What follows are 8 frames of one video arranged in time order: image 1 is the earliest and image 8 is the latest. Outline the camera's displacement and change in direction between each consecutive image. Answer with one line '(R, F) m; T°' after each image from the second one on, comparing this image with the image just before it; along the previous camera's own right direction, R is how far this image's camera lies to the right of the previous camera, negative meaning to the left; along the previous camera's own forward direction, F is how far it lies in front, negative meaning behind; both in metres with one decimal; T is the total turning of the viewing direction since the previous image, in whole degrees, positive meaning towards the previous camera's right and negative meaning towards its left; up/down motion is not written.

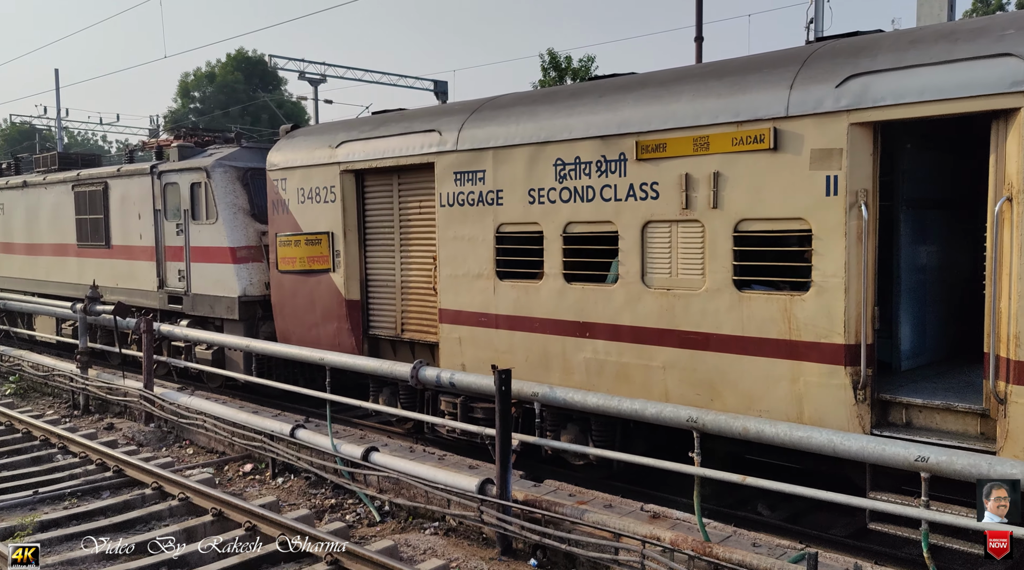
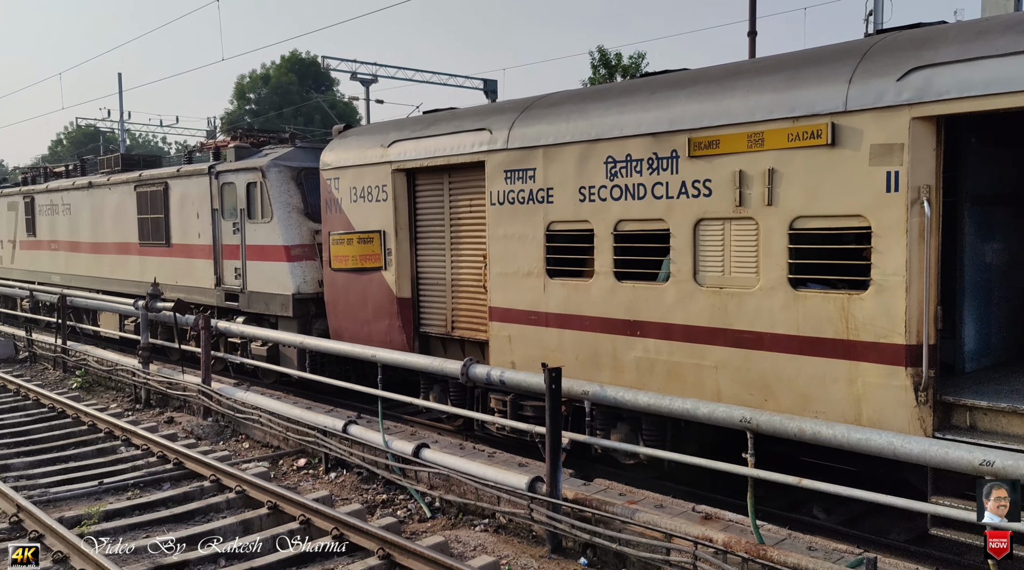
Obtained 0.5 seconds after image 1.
(0.0, 0.0) m; -3°
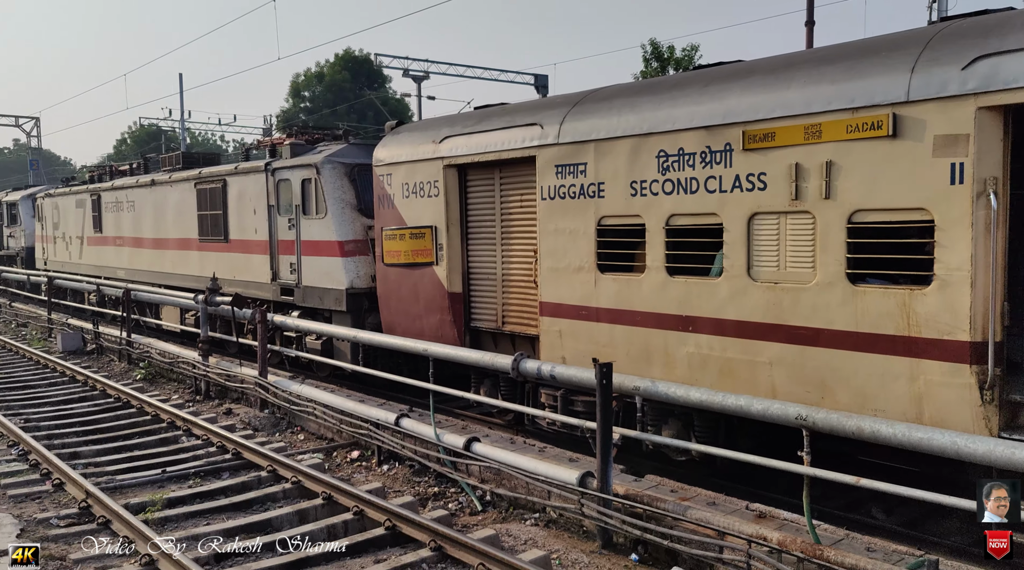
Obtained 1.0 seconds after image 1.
(0.0, 0.0) m; -3°
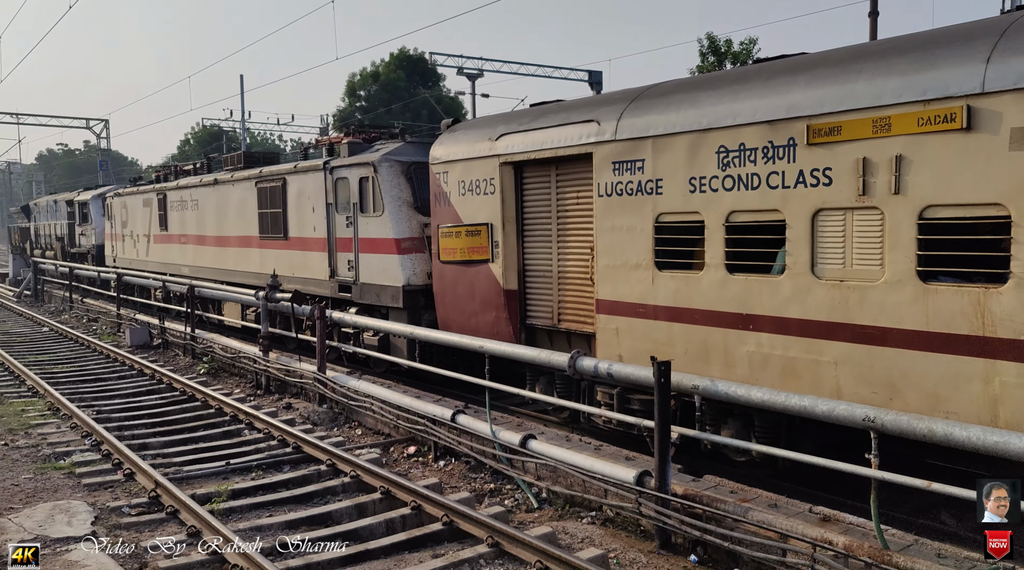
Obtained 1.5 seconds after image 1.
(0.0, 0.0) m; -3°
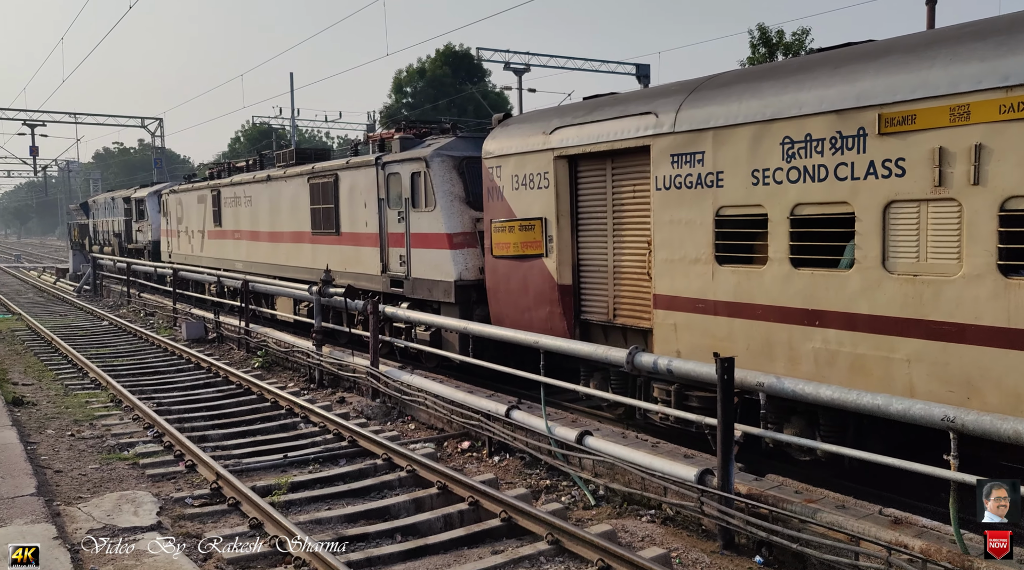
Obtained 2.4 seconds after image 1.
(-0.1, +0.1) m; -3°
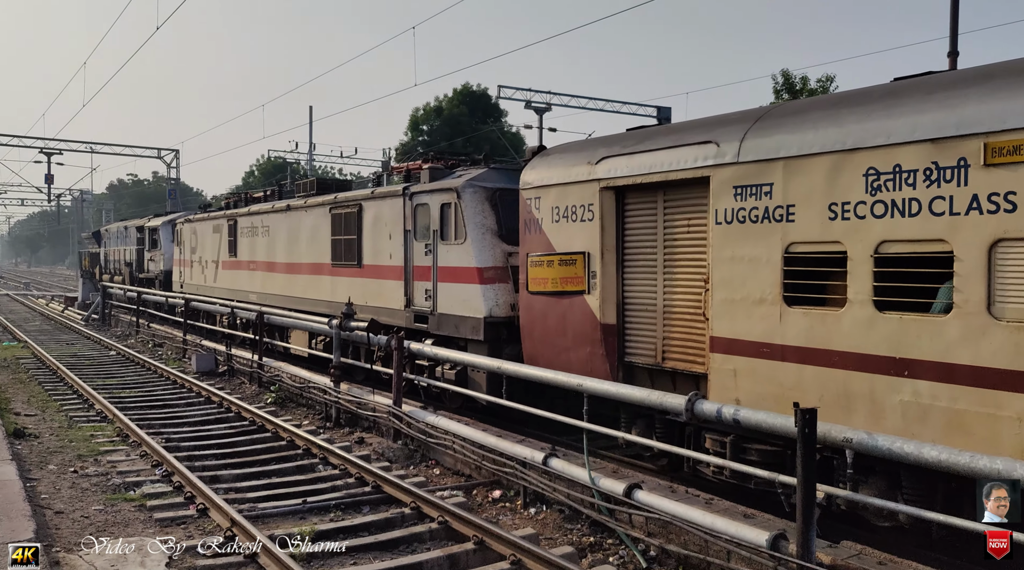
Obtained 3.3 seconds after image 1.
(-0.3, +0.6) m; 0°
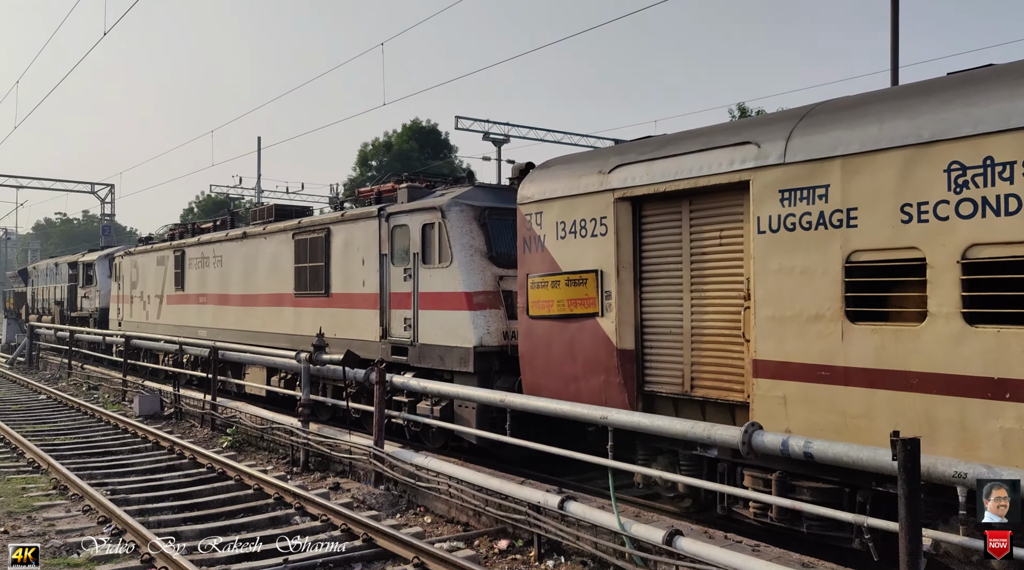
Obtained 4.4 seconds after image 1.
(-0.5, +0.9) m; +4°
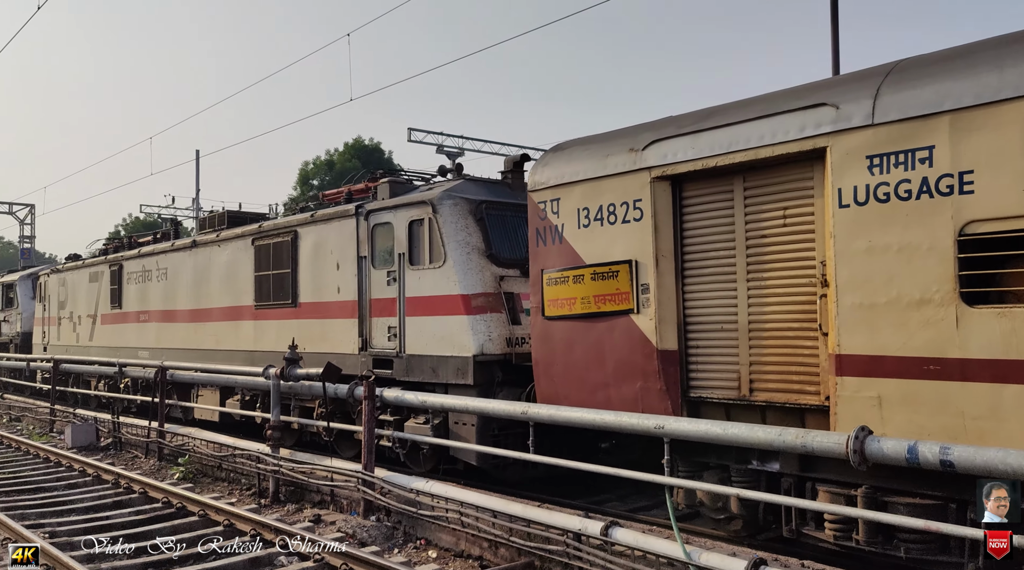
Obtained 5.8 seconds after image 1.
(-0.6, +1.0) m; +4°
